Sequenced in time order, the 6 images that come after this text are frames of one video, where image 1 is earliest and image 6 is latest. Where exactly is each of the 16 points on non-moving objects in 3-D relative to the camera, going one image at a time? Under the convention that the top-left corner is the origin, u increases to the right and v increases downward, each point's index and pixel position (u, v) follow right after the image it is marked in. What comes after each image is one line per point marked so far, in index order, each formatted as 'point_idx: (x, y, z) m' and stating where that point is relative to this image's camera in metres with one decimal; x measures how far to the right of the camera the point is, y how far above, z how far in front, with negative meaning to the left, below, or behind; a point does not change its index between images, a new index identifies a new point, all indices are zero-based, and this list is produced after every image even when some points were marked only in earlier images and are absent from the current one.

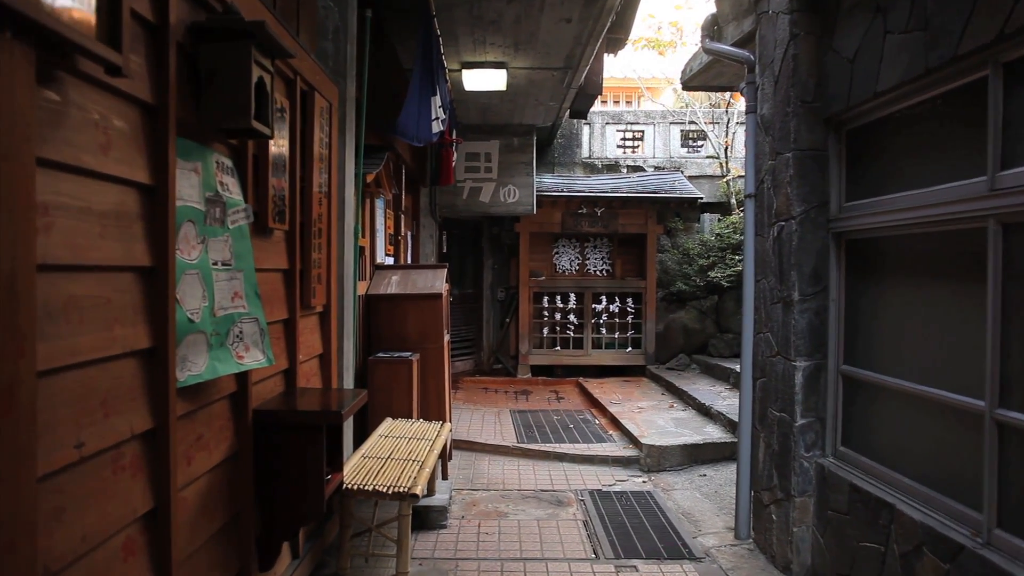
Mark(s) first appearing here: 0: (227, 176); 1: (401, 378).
0: (-0.9, +0.3, +2.4) m
1: (-0.8, -0.6, +5.4) m
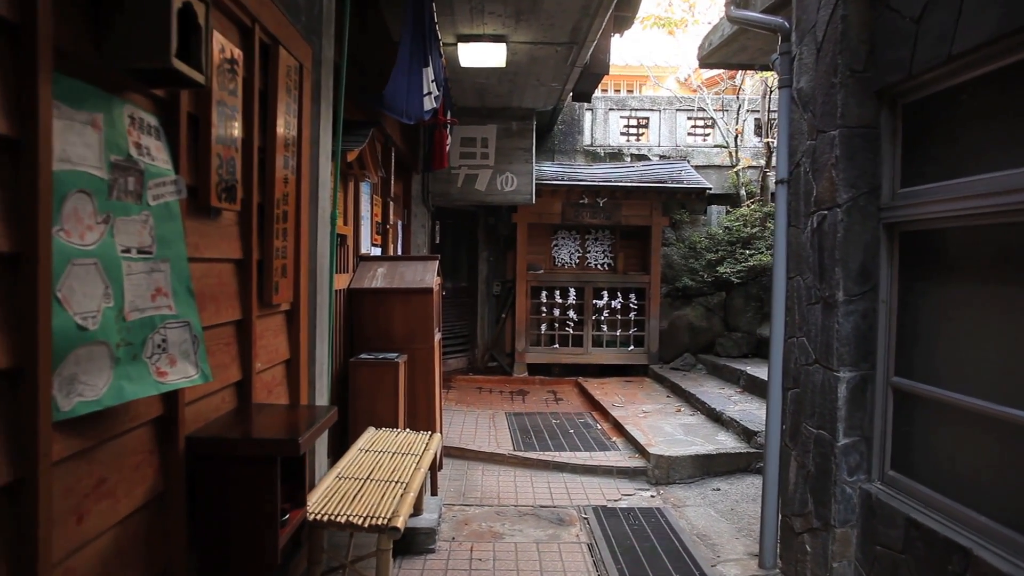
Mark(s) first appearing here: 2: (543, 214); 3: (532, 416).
0: (-0.9, +0.4, +1.9) m
1: (-0.8, -0.6, +4.8) m
2: (+0.4, +0.9, +9.7) m
3: (+0.2, -1.3, +7.9) m
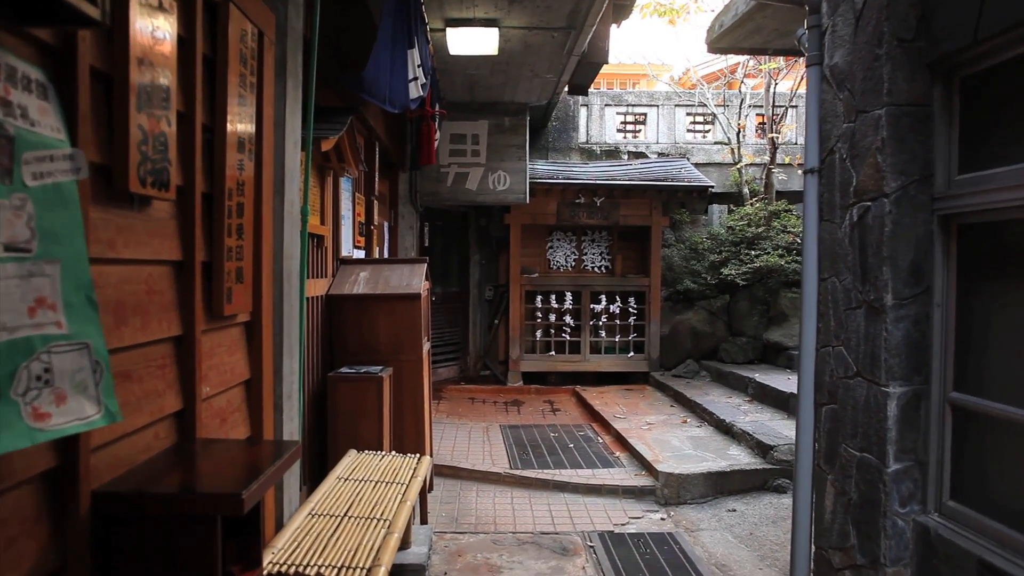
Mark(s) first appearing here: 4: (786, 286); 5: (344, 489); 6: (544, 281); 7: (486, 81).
0: (-0.9, +0.3, +1.4) m
1: (-0.8, -0.6, +4.3) m
2: (+0.3, +0.9, +9.2) m
3: (+0.2, -1.3, +7.5) m
4: (+3.1, 0.0, +8.7) m
5: (-0.8, -0.9, +3.5) m
6: (+0.4, +0.1, +9.4) m
7: (-0.3, +2.0, +7.6) m
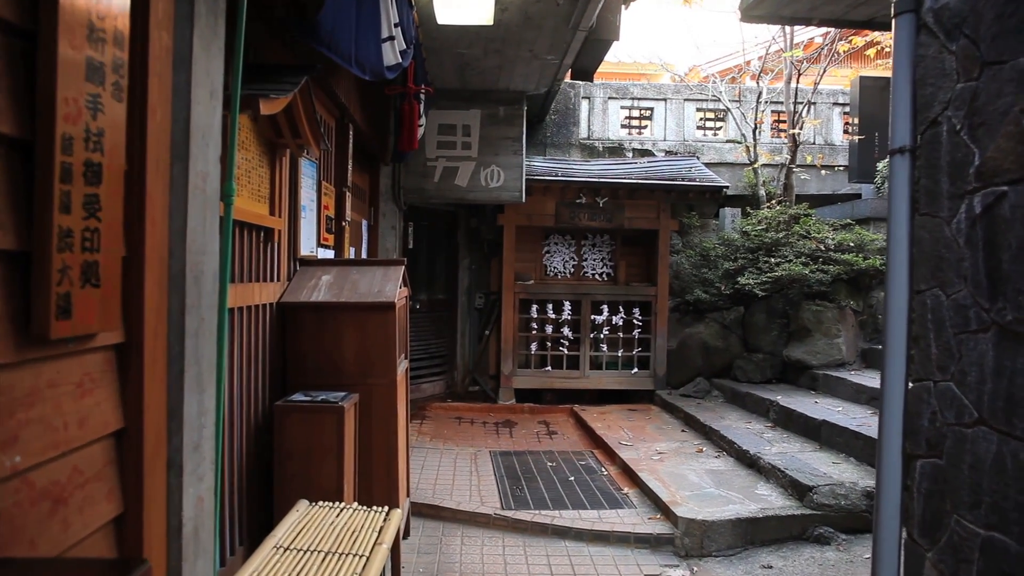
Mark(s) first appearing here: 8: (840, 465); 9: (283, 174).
0: (-0.8, +0.3, +0.5) m
1: (-0.8, -0.7, +3.4) m
2: (+0.2, +0.8, +8.4) m
3: (+0.1, -1.4, +6.6) m
4: (+3.0, -0.1, +7.9) m
5: (-0.8, -0.9, +2.6) m
6: (+0.3, 0.0, +8.5) m
7: (-0.3, +2.0, +6.7) m
8: (+2.3, -1.2, +5.4) m
9: (-1.1, +0.6, +3.8) m
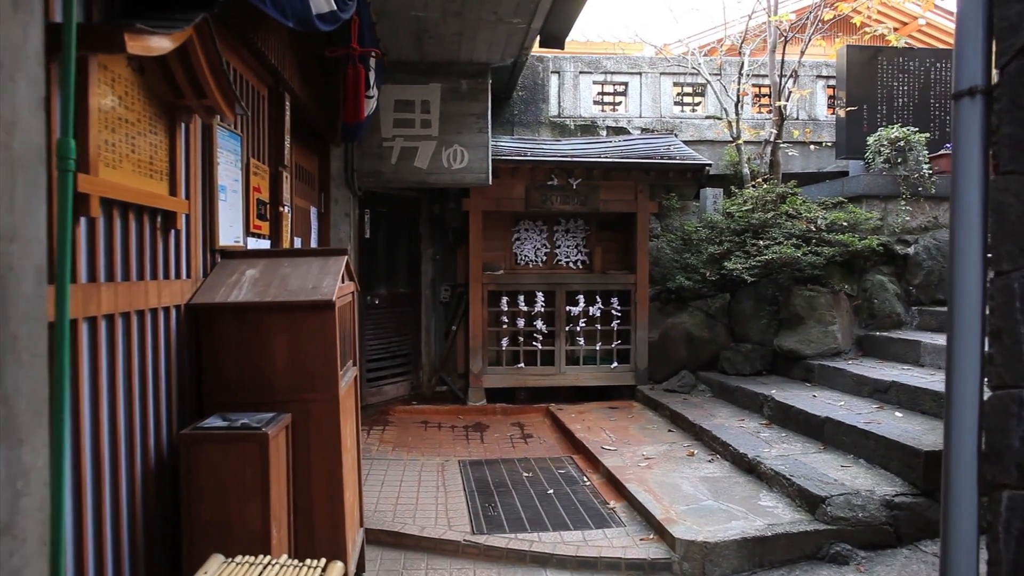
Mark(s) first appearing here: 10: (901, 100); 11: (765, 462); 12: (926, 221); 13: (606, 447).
0: (-0.8, +0.3, -0.2) m
1: (-0.9, -0.6, +2.7) m
2: (-0.1, +0.9, +7.7) m
3: (-0.1, -1.4, +5.9) m
4: (+2.7, +0.1, +7.3) m
5: (-0.8, -0.9, +1.9) m
6: (0.0, +0.1, +7.8) m
7: (-0.6, +2.0, +6.0) m
8: (+2.1, -1.1, +4.8) m
9: (-1.3, +0.6, +3.1) m
10: (+4.3, +2.1, +8.5) m
11: (+1.6, -1.1, +5.0) m
12: (+4.2, +0.7, +7.8) m
13: (+0.7, -1.2, +6.0) m
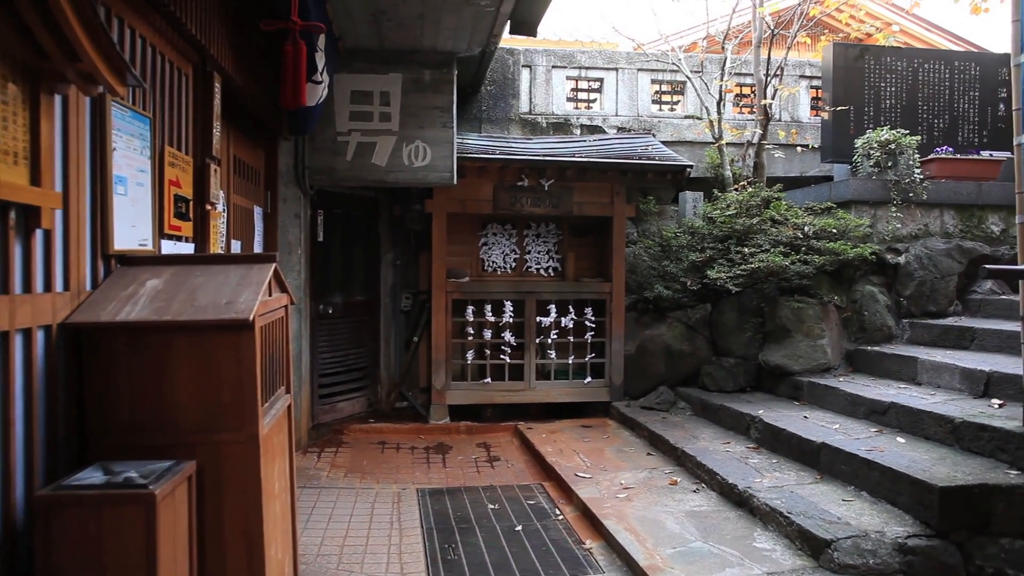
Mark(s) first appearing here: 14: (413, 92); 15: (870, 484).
0: (-0.8, +0.3, -0.8) m
1: (-1.0, -0.7, +2.1) m
2: (-0.4, +0.8, +7.1) m
3: (-0.4, -1.4, +5.3) m
4: (+2.4, 0.0, +6.8) m
5: (-0.9, -1.0, +1.3) m
6: (-0.3, 0.0, +7.3) m
7: (-0.8, +2.0, +5.4) m
8: (+1.9, -1.2, +4.3) m
9: (-1.4, +0.5, +2.4) m
10: (+3.9, +1.9, +8.1) m
11: (+1.4, -1.2, +4.5) m
12: (+3.9, +0.6, +7.4) m
13: (+0.5, -1.3, +5.4) m
14: (-0.8, +1.6, +6.4) m
15: (+2.0, -1.1, +4.4) m
